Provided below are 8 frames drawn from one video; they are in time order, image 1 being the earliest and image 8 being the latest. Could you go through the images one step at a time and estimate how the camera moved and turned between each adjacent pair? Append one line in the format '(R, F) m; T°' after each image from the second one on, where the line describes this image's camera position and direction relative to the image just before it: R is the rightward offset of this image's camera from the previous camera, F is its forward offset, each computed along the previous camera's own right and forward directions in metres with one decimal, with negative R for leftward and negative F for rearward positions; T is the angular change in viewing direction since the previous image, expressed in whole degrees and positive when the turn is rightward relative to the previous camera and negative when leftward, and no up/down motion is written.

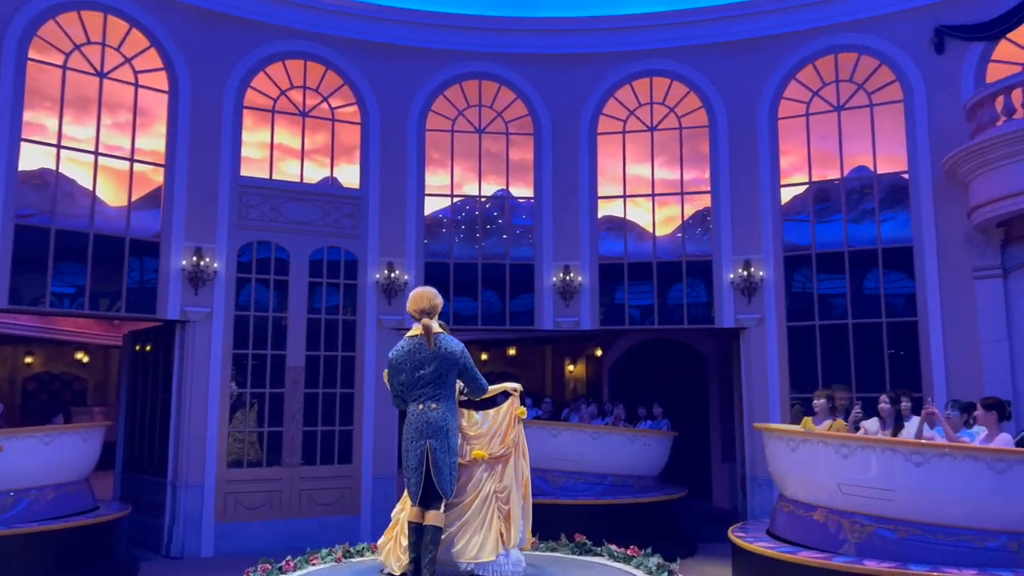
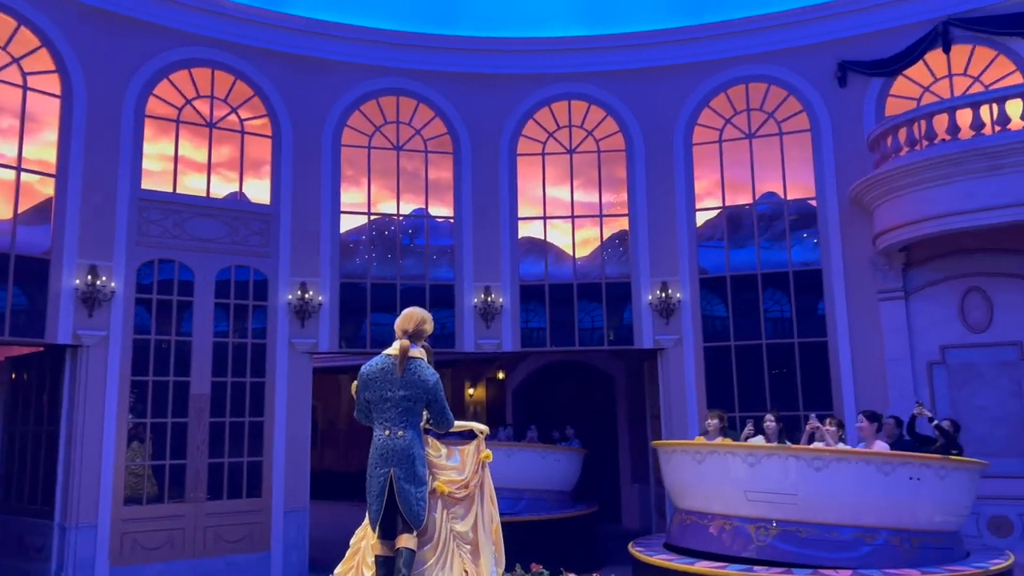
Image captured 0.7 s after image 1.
(-0.5, +0.3) m; +8°
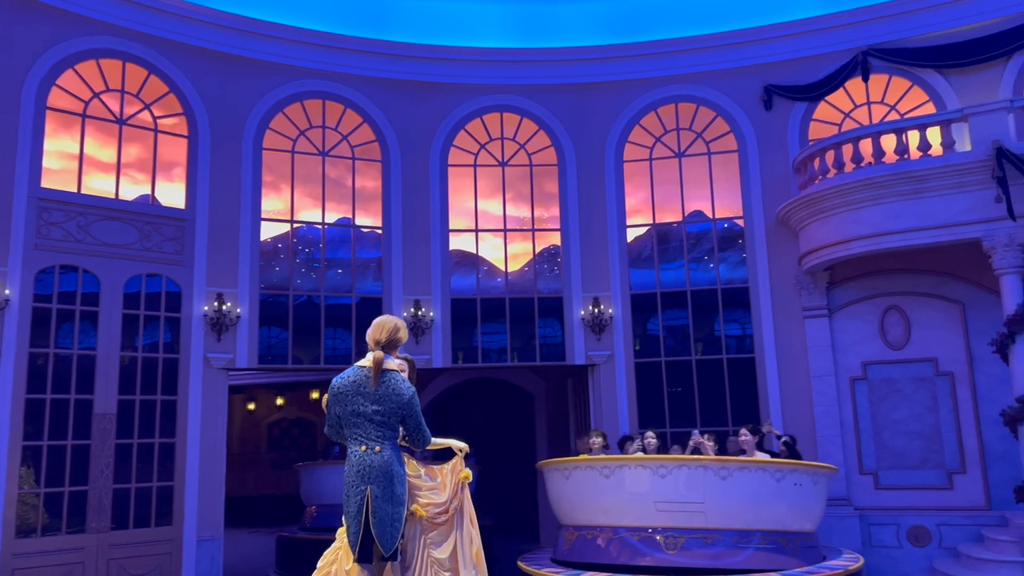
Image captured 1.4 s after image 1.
(-0.6, +0.4) m; +8°
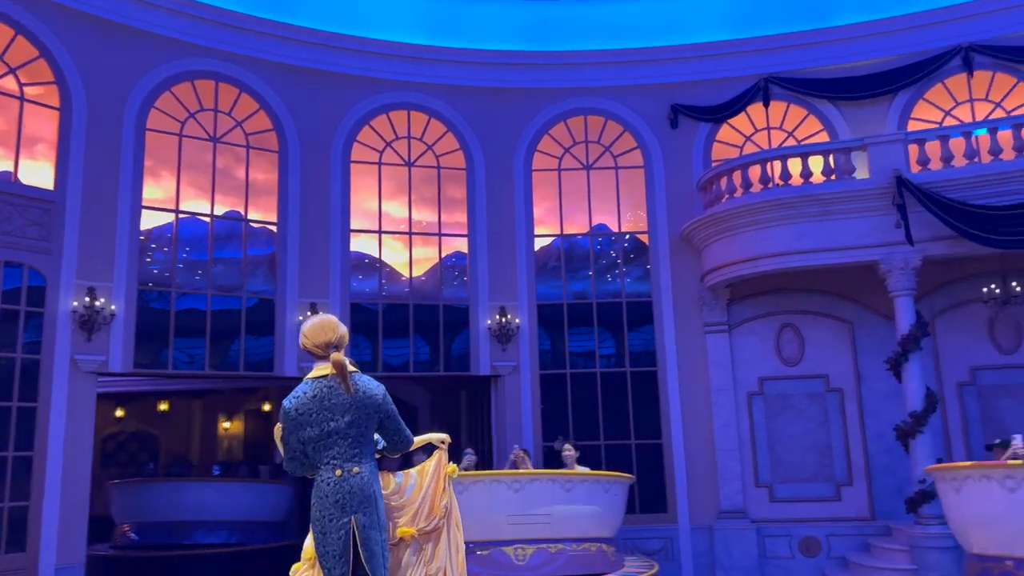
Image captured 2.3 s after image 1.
(-0.9, +0.5) m; +11°
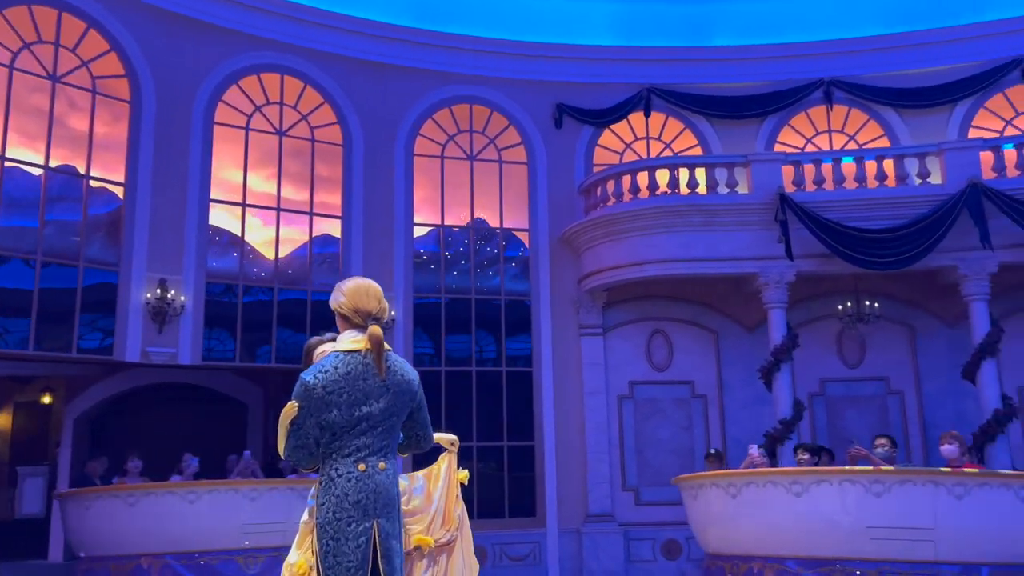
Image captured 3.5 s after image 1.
(-1.2, +0.7) m; +14°
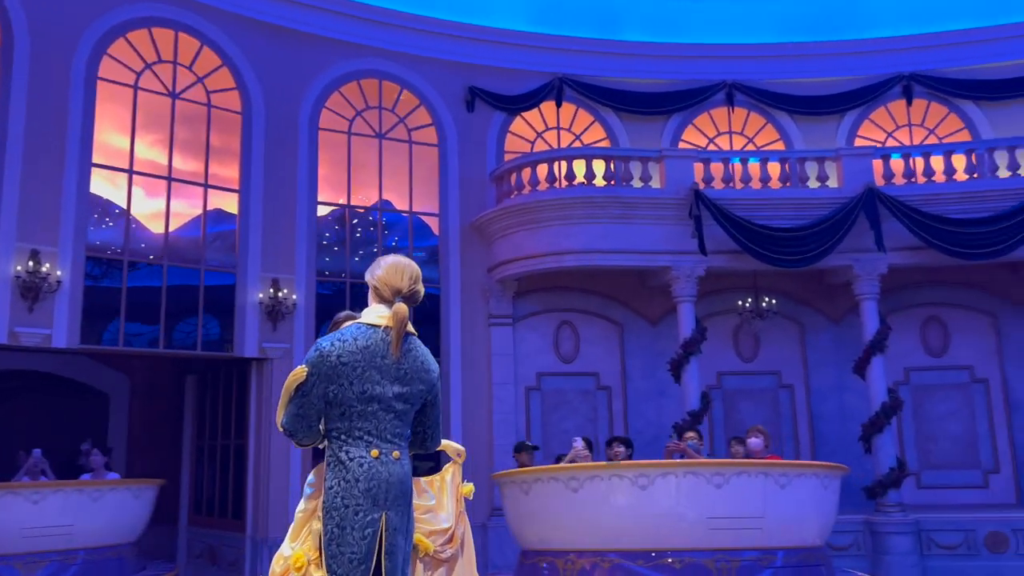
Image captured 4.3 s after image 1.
(-0.8, +0.4) m; +10°
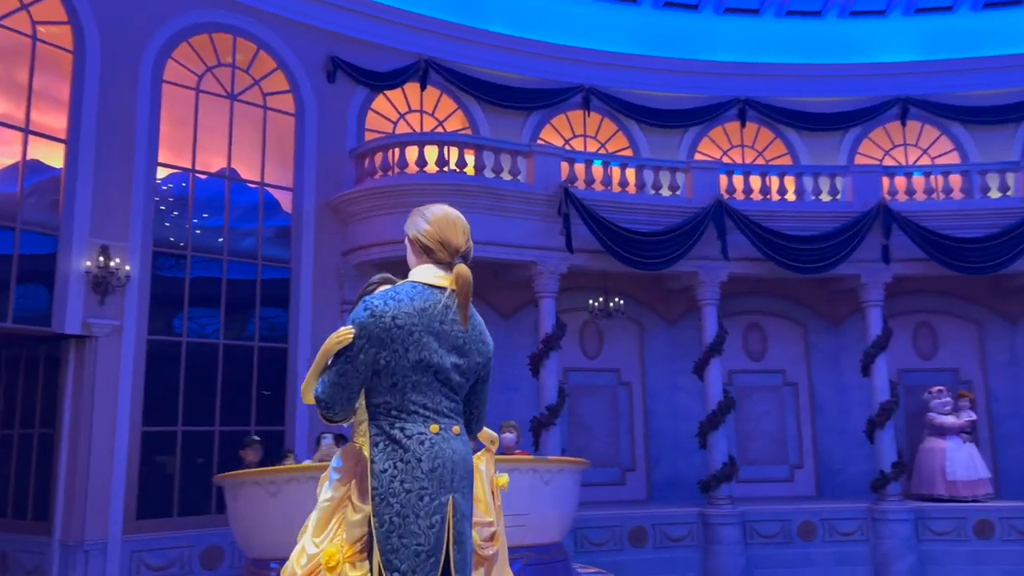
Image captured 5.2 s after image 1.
(-1.0, +0.4) m; +15°
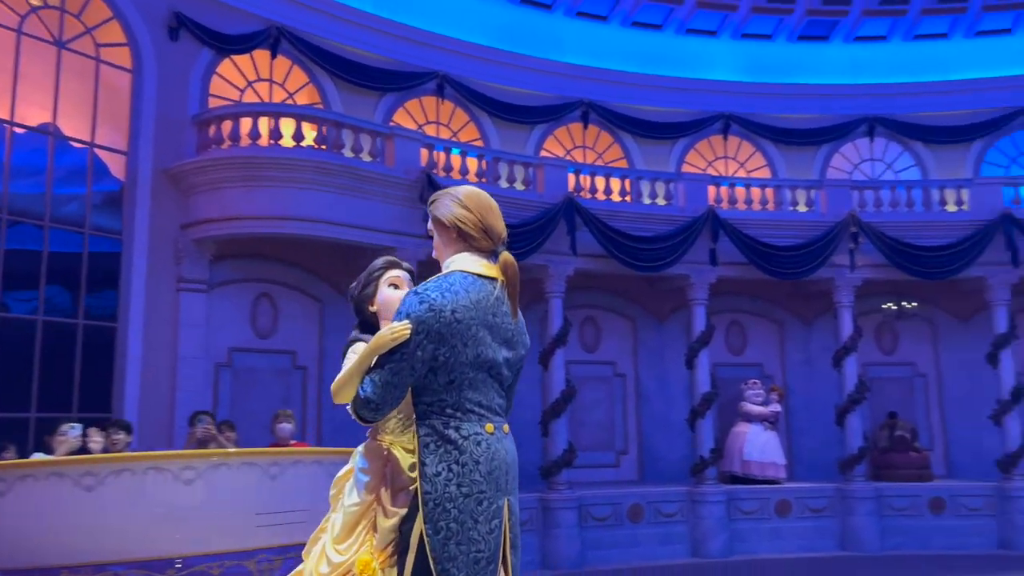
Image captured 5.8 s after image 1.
(-0.8, +0.2) m; +14°
